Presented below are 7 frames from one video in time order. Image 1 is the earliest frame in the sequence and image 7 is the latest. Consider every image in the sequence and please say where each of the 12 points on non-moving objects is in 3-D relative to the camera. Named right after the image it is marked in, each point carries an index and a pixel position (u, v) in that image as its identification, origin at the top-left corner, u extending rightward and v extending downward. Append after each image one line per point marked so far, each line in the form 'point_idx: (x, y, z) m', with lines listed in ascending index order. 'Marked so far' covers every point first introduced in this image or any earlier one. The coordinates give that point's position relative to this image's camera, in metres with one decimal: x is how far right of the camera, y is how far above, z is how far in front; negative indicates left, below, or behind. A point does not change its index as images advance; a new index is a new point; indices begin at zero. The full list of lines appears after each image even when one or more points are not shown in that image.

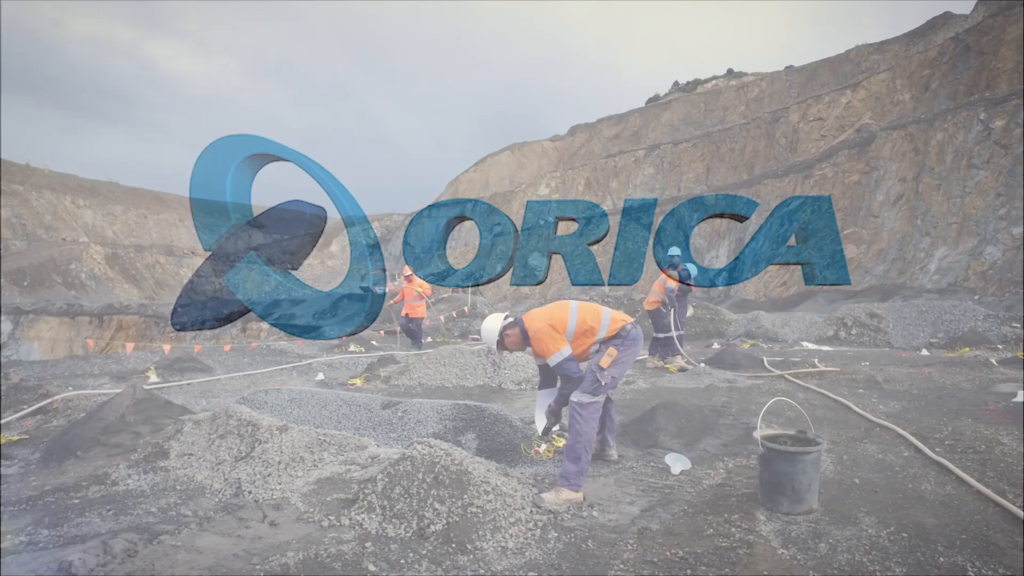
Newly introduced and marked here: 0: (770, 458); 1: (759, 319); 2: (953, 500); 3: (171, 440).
0: (+1.3, -0.8, +3.1) m
1: (+5.5, -0.7, +13.9) m
2: (+2.3, -1.1, +3.3) m
3: (-2.7, -1.2, +4.9) m
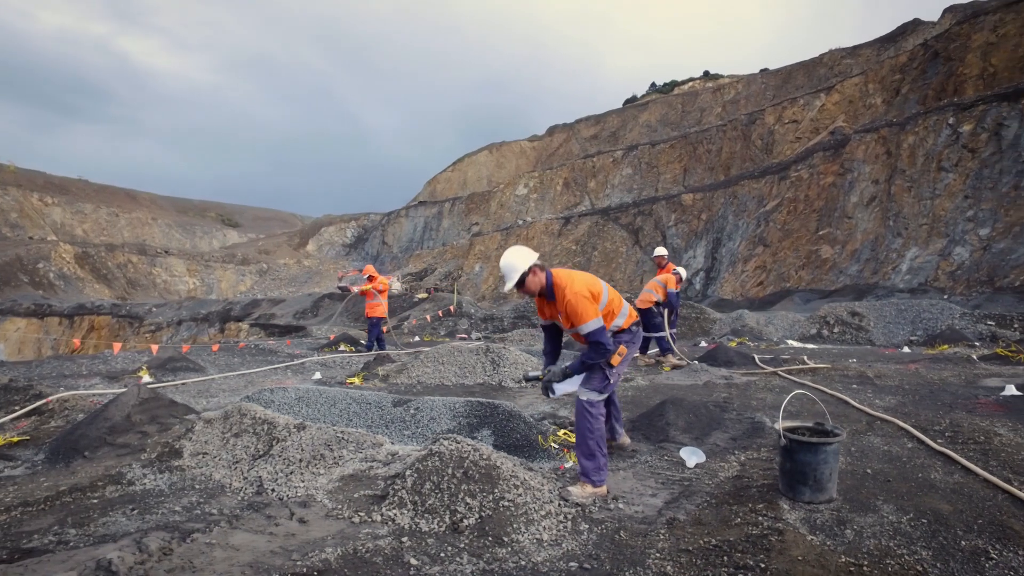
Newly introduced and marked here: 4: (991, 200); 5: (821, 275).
0: (+1.4, -0.8, +3.2) m
1: (+5.2, -0.7, +14.1) m
2: (+2.5, -1.1, +3.4) m
3: (-2.6, -1.2, +4.8) m
4: (+11.8, +2.2, +15.4) m
5: (+8.9, +0.4, +18.2) m
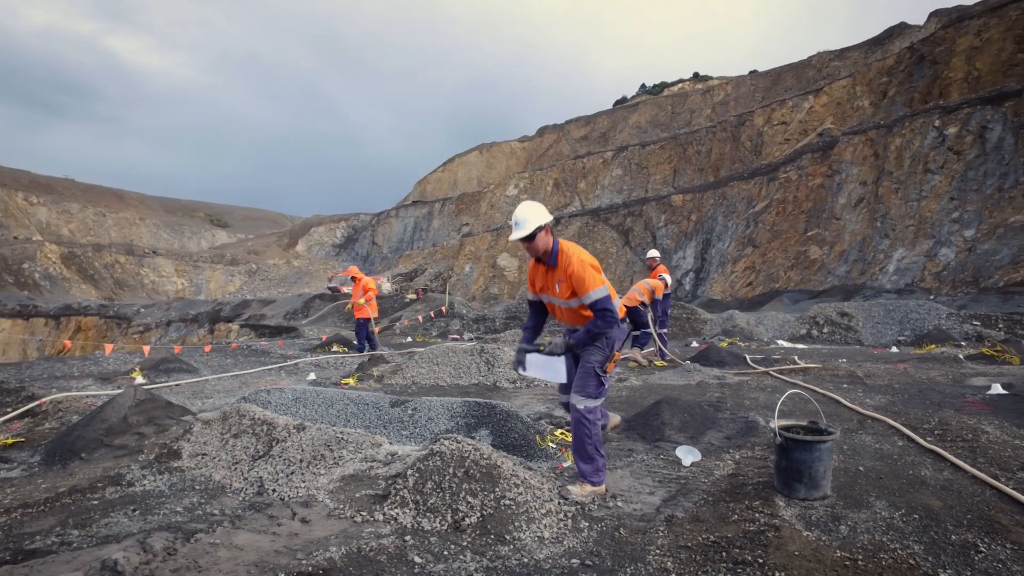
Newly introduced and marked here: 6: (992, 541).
0: (+1.5, -0.8, +3.3) m
1: (+5.1, -0.7, +14.3) m
2: (+2.5, -1.1, +3.5) m
3: (-2.6, -1.2, +4.8) m
4: (+11.7, +2.2, +15.6) m
5: (+8.7, +0.4, +18.4) m
6: (+2.1, -1.1, +2.8) m
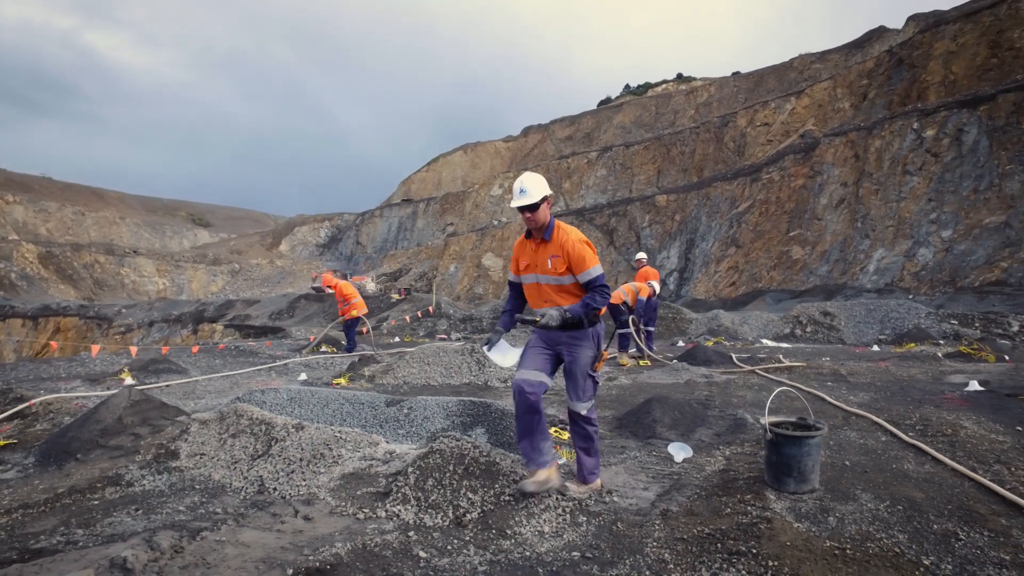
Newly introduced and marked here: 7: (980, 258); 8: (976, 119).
0: (+1.5, -0.8, +3.4) m
1: (+4.8, -0.7, +14.5) m
2: (+2.5, -1.1, +3.6) m
3: (-2.6, -1.2, +4.9) m
4: (+11.4, +2.2, +16.0) m
5: (+8.4, +0.4, +18.6) m
6: (+2.1, -1.1, +2.9) m
7: (+10.8, +0.7, +14.3) m
8: (+12.2, +4.5, +16.3) m
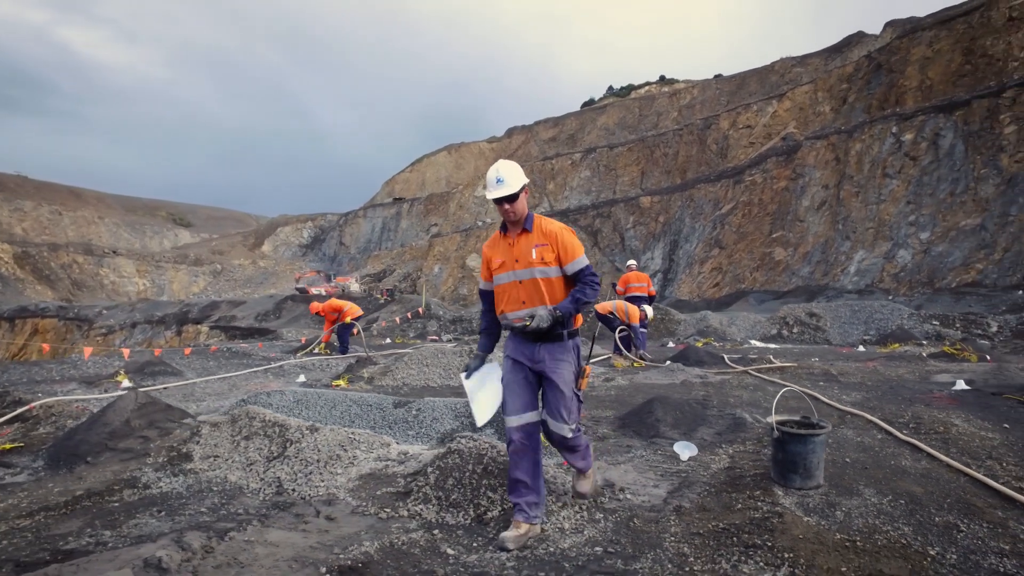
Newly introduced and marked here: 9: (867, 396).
0: (+1.6, -0.9, +3.5) m
1: (+4.6, -0.7, +14.7) m
2: (+2.6, -1.1, +3.8) m
3: (-2.5, -1.2, +4.9) m
4: (+11.1, +2.1, +16.4) m
5: (+8.1, +0.3, +19.0) m
6: (+2.3, -1.1, +3.1) m
7: (+10.6, +0.7, +14.7) m
8: (+12.0, +4.4, +16.7) m
9: (+3.6, -1.1, +6.2) m
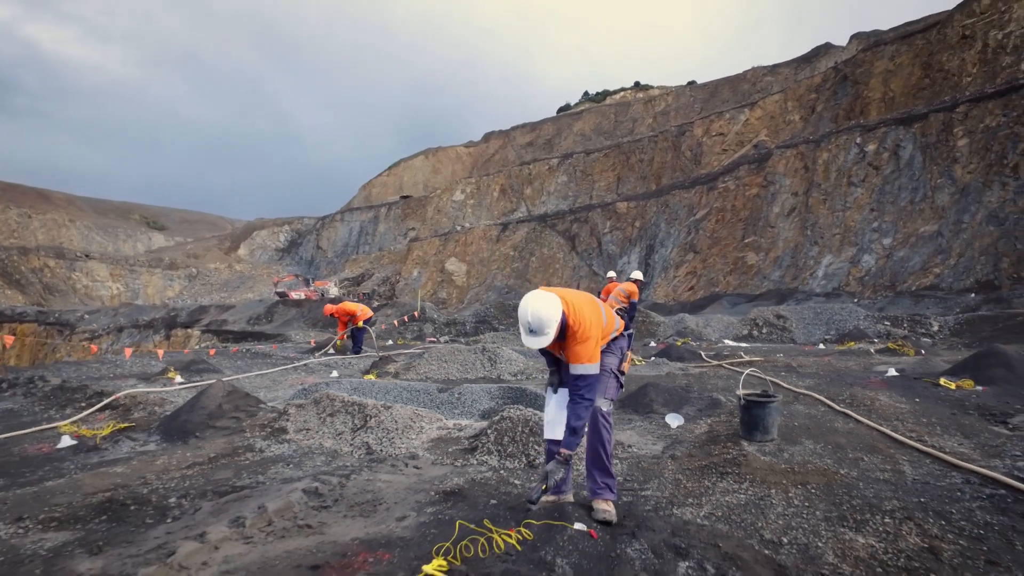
0: (+1.9, -0.9, +4.9) m
1: (+4.5, -0.9, +16.2) m
2: (+2.9, -1.2, +5.2) m
3: (-2.3, -1.3, +6.1) m
4: (+10.9, +2.0, +18.1) m
5: (+7.8, +0.2, +20.6) m
6: (+2.6, -1.2, +4.5) m
7: (+10.5, +0.6, +16.4) m
8: (+11.8, +4.3, +18.5) m
9: (+3.8, -1.2, +7.7) m
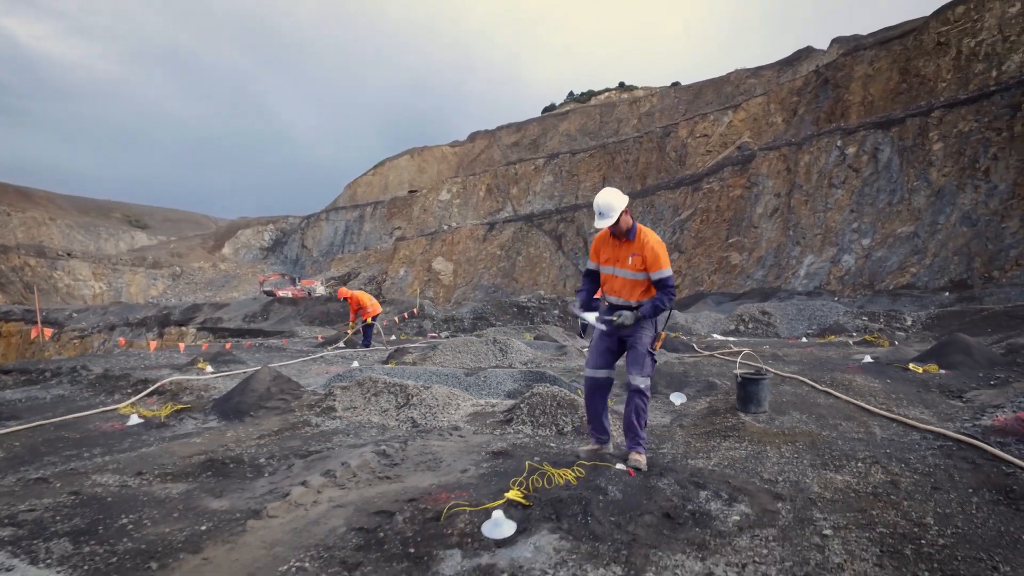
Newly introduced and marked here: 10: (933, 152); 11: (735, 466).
0: (+2.1, -0.9, +5.7) m
1: (+4.5, -0.8, +17.1) m
2: (+3.1, -1.1, +6.1) m
3: (-2.0, -1.2, +6.8) m
4: (+10.9, +2.1, +19.2) m
5: (+7.7, +0.3, +21.5) m
6: (+2.9, -1.2, +5.3) m
7: (+10.5, +0.6, +17.4) m
8: (+11.7, +4.4, +19.6) m
9: (+4.0, -1.1, +8.5) m
10: (+12.3, +3.9, +18.2) m
11: (+1.5, -1.2, +4.2) m
